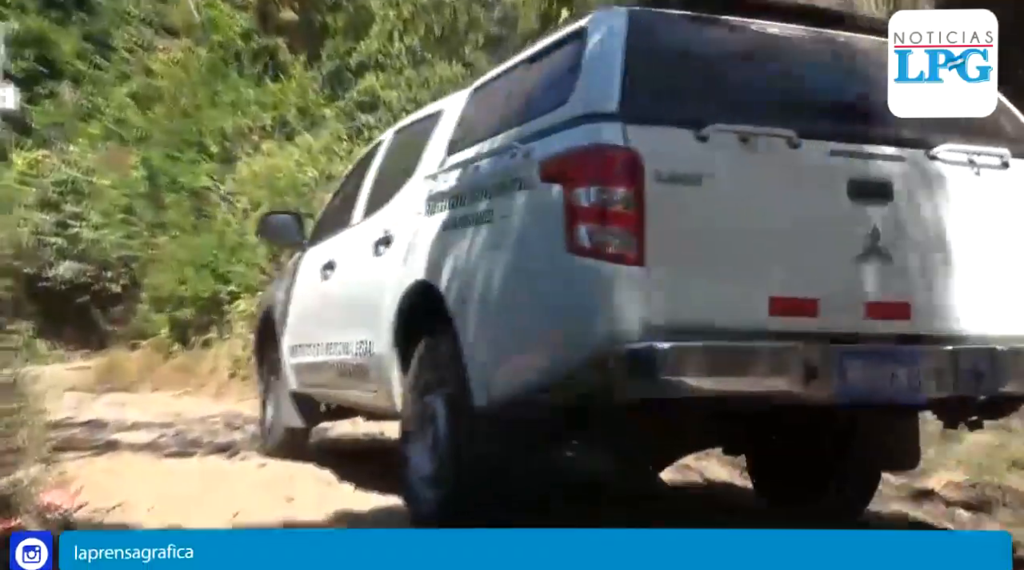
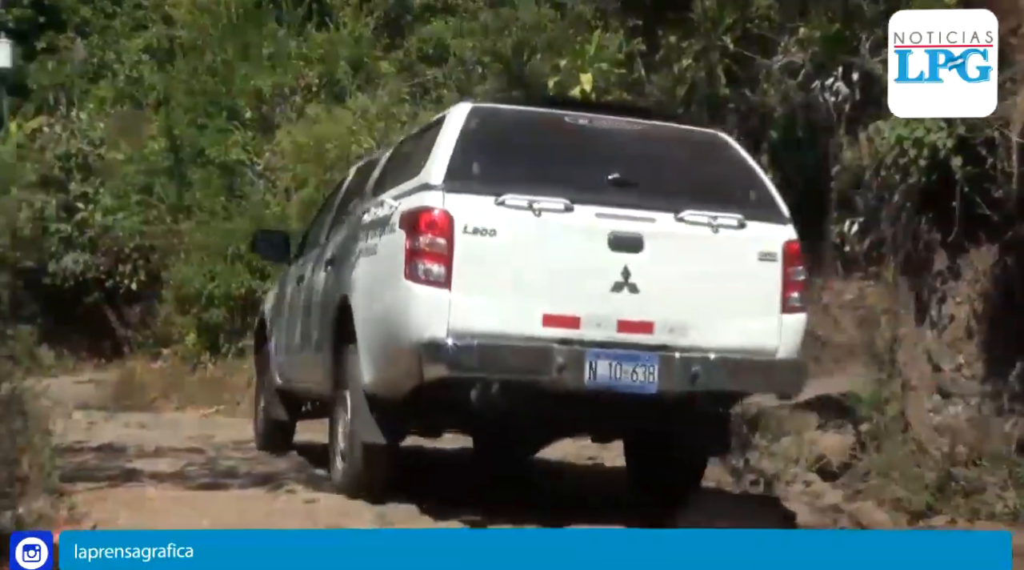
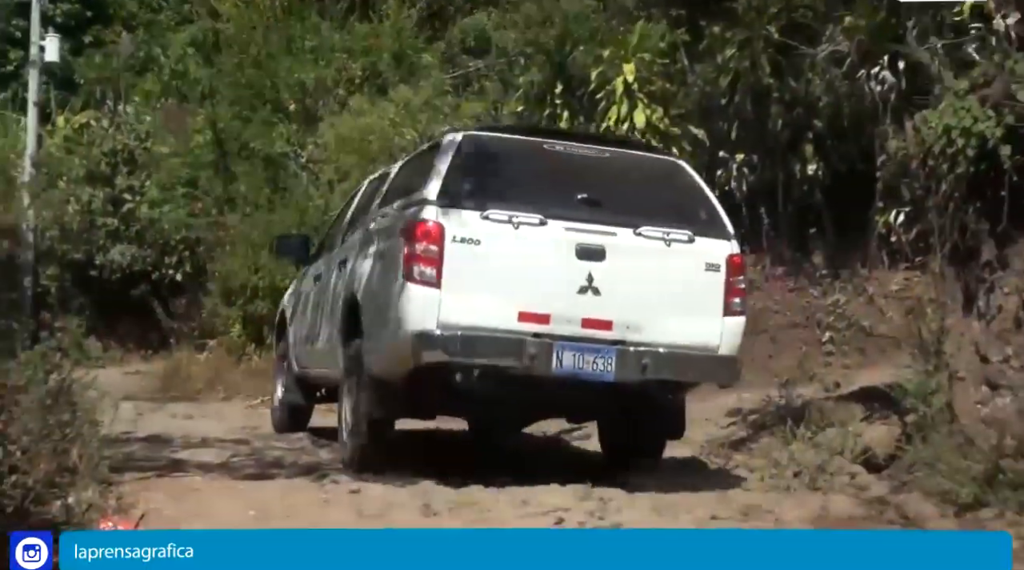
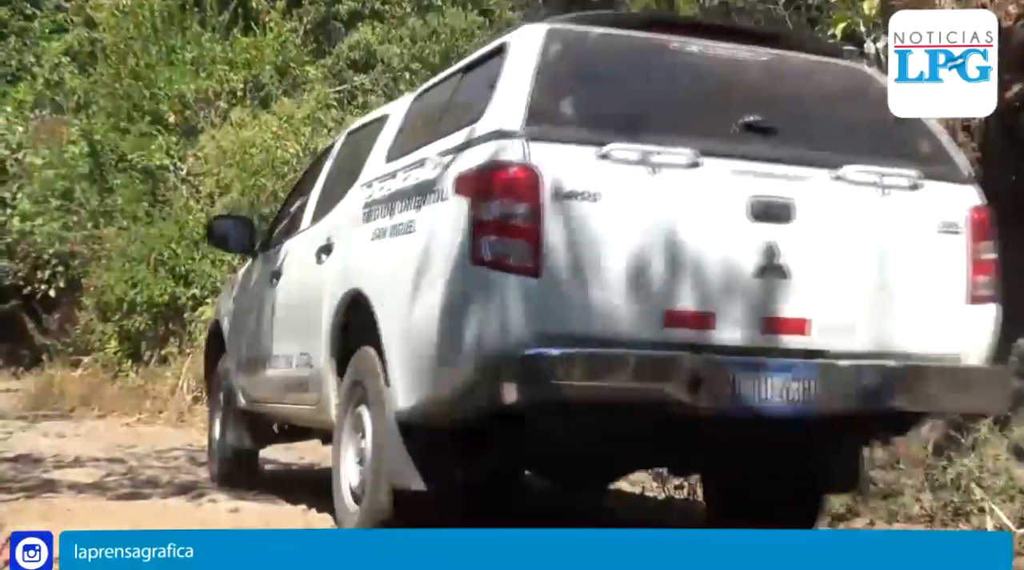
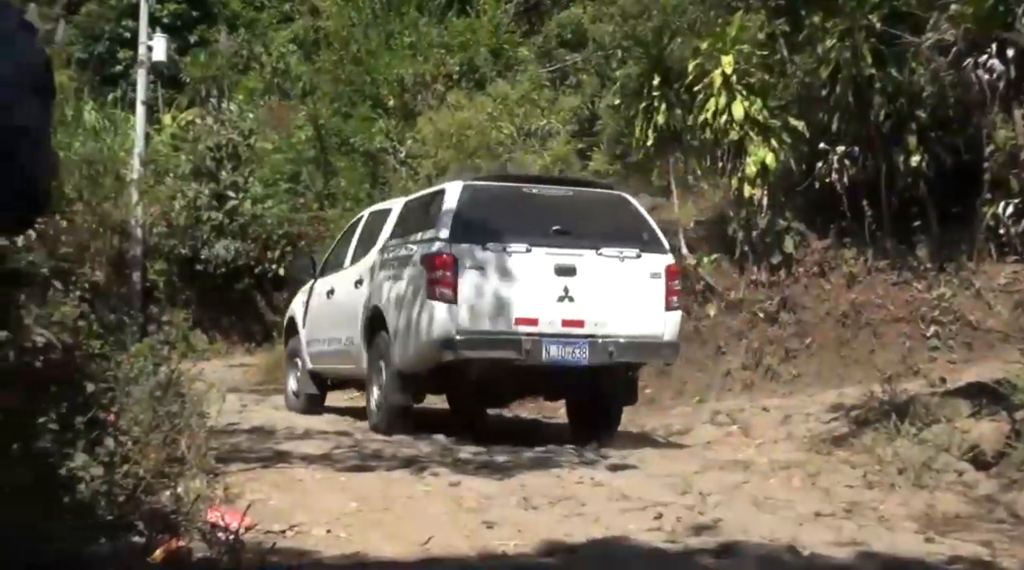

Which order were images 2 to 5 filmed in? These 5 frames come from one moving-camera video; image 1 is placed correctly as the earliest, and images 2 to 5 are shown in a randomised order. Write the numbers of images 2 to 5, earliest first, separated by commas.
4, 2, 3, 5
